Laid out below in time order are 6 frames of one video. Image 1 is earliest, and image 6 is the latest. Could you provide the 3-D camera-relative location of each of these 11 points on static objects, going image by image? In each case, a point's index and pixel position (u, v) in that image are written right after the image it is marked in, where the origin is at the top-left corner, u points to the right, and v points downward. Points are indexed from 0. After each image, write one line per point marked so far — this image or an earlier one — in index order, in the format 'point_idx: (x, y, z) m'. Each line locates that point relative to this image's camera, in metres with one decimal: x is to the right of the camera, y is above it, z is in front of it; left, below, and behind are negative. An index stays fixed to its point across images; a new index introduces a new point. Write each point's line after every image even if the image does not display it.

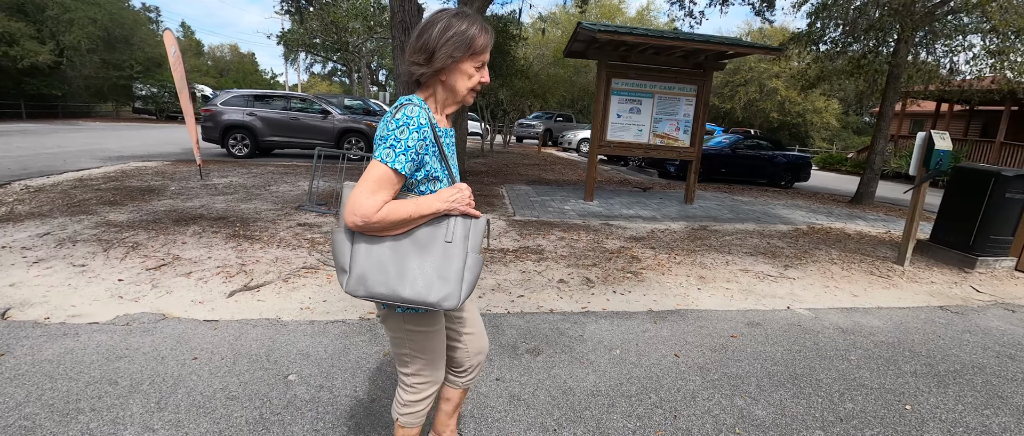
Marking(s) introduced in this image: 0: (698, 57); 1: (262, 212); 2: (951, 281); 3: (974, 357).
0: (+3.1, +2.7, +7.5) m
1: (-3.1, +0.1, +5.6) m
2: (+4.7, -0.7, +4.9) m
3: (+3.2, -1.0, +3.1) m
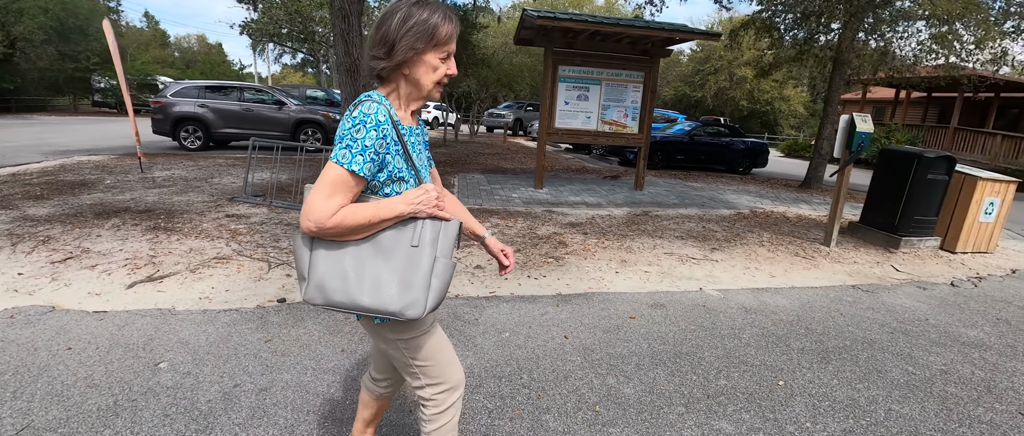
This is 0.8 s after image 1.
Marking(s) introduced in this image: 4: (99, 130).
0: (+2.2, +2.9, +7.5) m
1: (-3.9, +0.2, +5.5) m
2: (+4.0, -0.5, +4.9) m
3: (+2.5, -0.8, +3.2) m
4: (-13.1, +2.8, +14.1) m
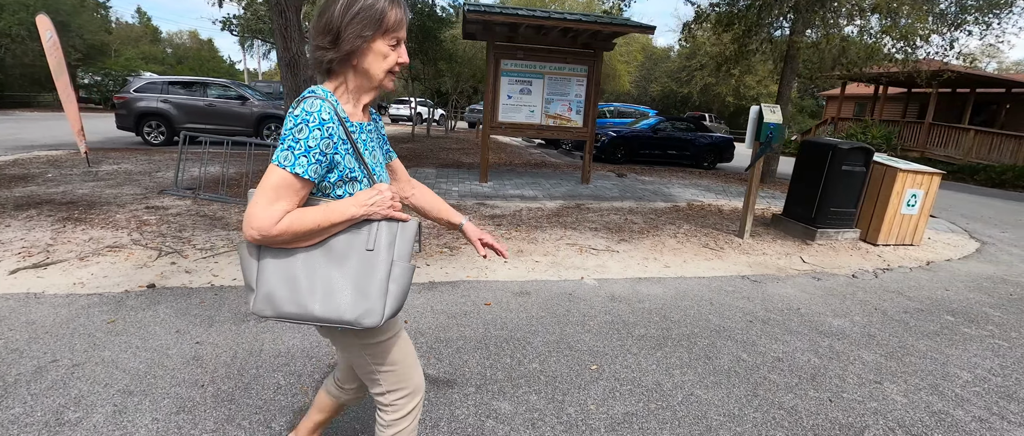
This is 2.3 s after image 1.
0: (+1.2, +3.0, +7.5) m
1: (-4.9, +0.3, +5.6) m
2: (+3.0, -0.4, +4.9) m
3: (+1.5, -0.7, +3.2) m
4: (-14.0, +3.0, +14.3) m
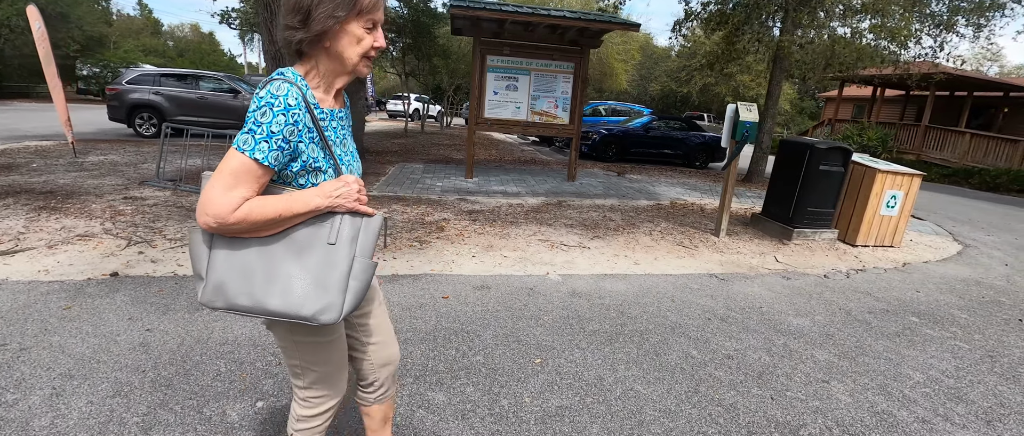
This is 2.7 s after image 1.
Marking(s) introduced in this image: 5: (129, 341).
0: (+1.0, +3.1, +7.5) m
1: (-5.2, +0.4, +5.6) m
2: (+2.7, -0.4, +4.9) m
3: (+1.2, -0.7, +3.2) m
4: (-14.2, +3.3, +14.3) m
5: (-2.2, -0.7, +2.5) m
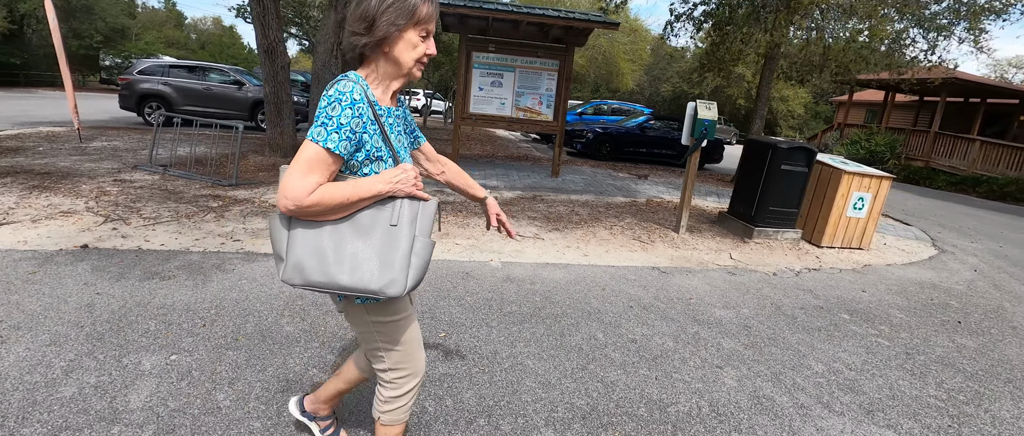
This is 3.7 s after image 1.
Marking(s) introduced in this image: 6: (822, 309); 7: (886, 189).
0: (+0.7, +3.2, +7.6) m
1: (-5.6, +0.7, +6.0) m
2: (+2.2, -0.3, +5.0) m
3: (+0.7, -0.6, +3.3) m
4: (-14.1, +3.8, +15.0) m
5: (-2.7, -0.5, +2.8) m
6: (+2.6, -0.8, +3.7) m
7: (+4.6, +0.3, +5.5) m
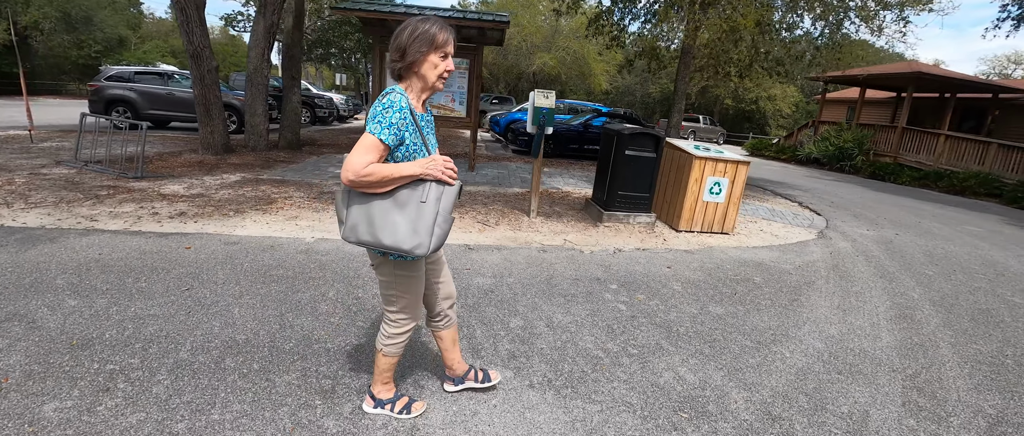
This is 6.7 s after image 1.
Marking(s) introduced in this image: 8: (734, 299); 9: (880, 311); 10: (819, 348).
0: (-0.9, +3.3, +8.0) m
1: (-7.2, +0.8, +6.7) m
2: (+0.5, -0.2, +5.3) m
3: (-1.2, -0.5, +3.7) m
4: (-15.3, +3.9, +16.3) m
5: (-4.6, -0.3, +3.4) m
6: (+0.8, -0.6, +4.0) m
7: (+2.9, +0.5, +5.7) m
8: (+2.0, -0.7, +4.0) m
9: (+3.4, -0.9, +4.1) m
10: (+2.3, -1.0, +3.3) m
